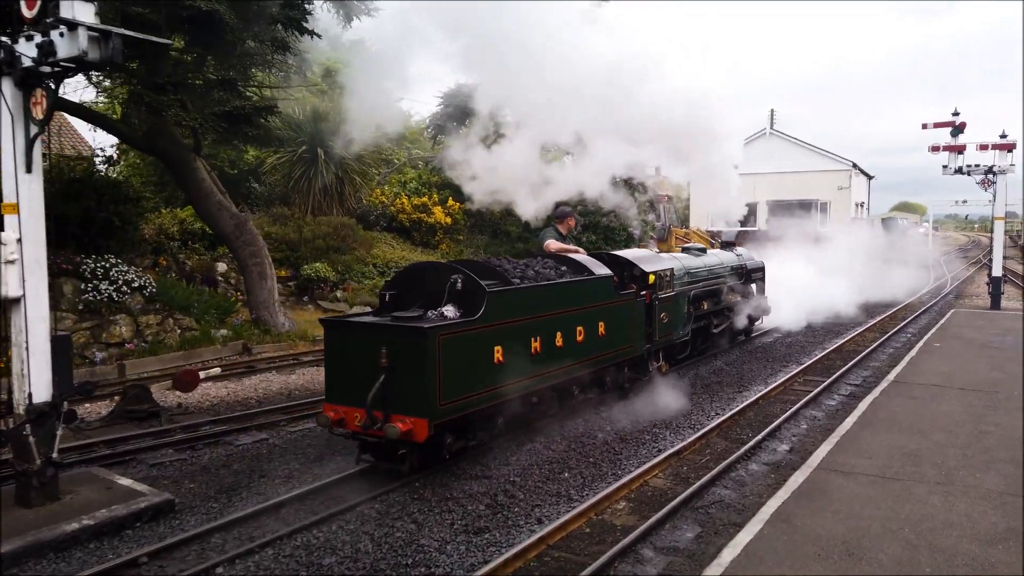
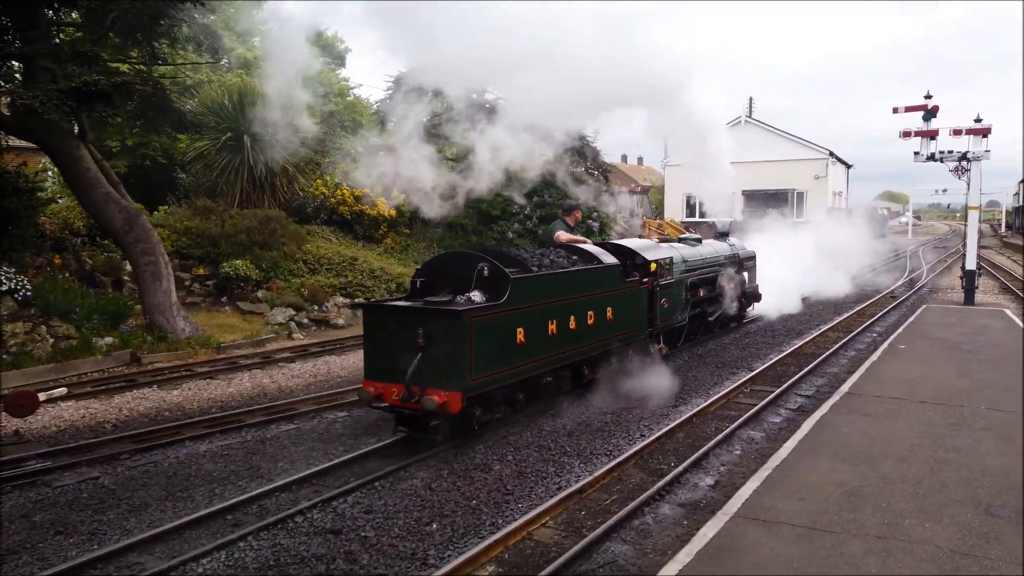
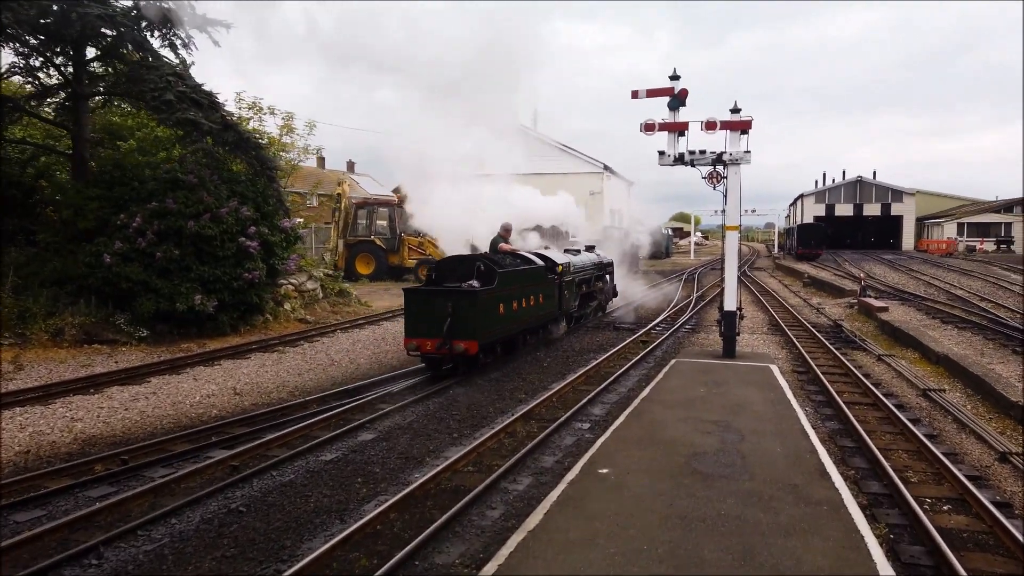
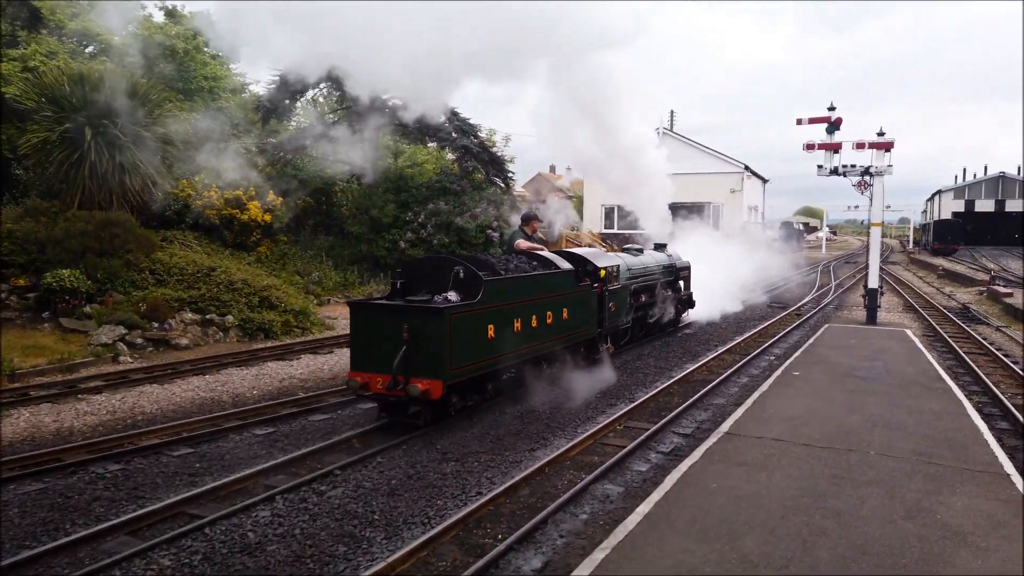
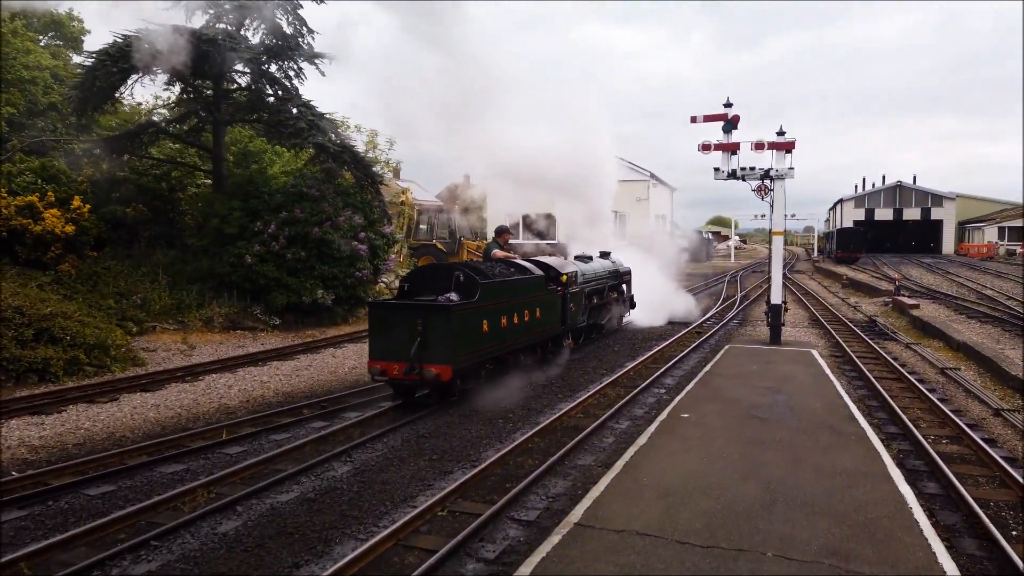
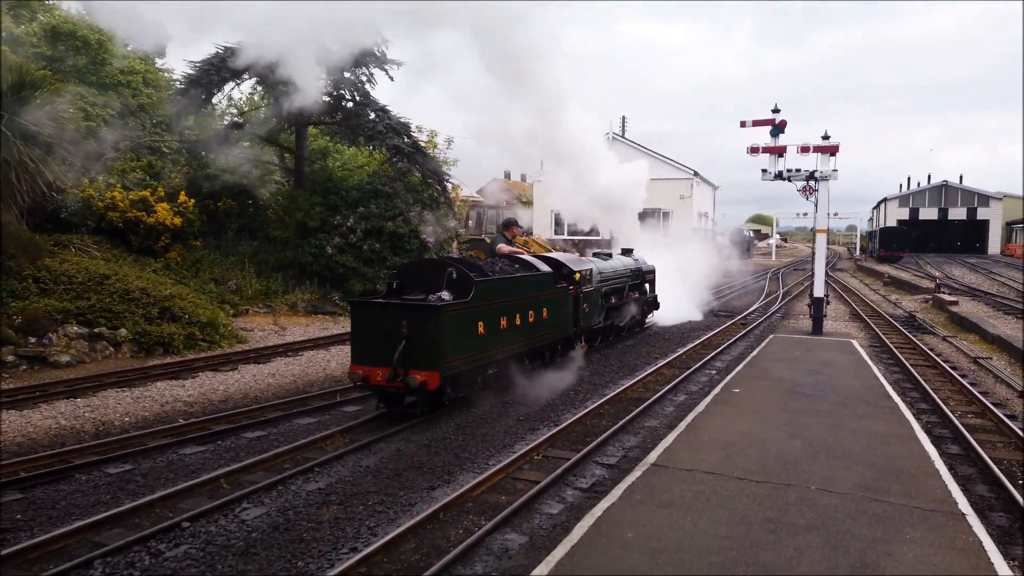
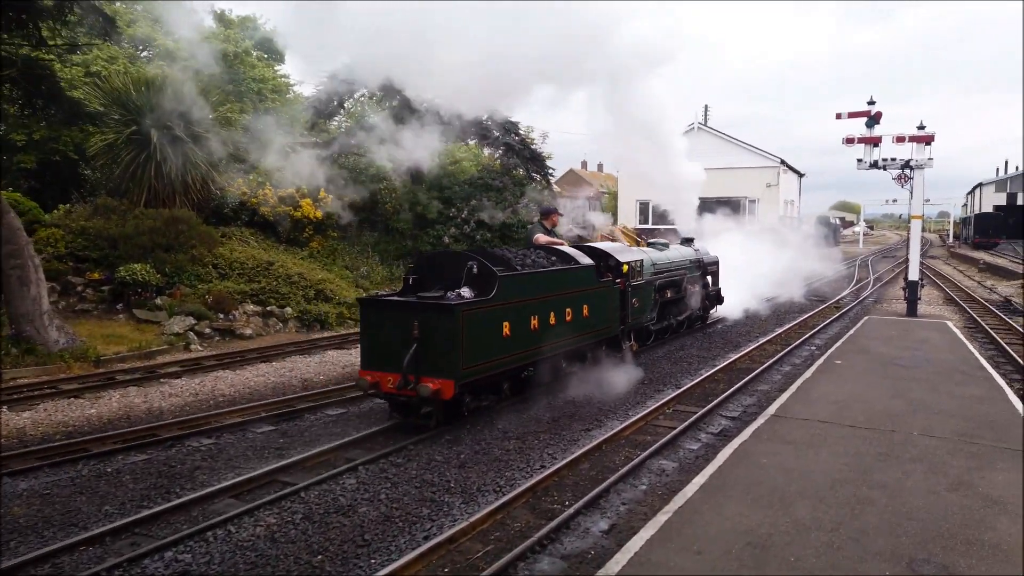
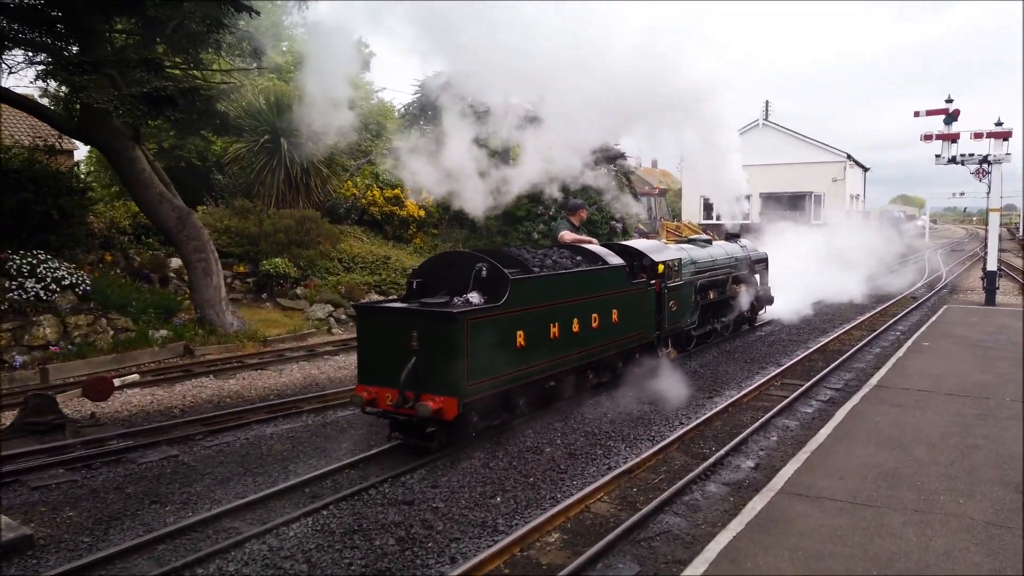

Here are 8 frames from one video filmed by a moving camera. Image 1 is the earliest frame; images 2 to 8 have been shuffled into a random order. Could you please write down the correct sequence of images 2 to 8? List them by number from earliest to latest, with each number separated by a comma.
8, 2, 7, 4, 6, 5, 3
